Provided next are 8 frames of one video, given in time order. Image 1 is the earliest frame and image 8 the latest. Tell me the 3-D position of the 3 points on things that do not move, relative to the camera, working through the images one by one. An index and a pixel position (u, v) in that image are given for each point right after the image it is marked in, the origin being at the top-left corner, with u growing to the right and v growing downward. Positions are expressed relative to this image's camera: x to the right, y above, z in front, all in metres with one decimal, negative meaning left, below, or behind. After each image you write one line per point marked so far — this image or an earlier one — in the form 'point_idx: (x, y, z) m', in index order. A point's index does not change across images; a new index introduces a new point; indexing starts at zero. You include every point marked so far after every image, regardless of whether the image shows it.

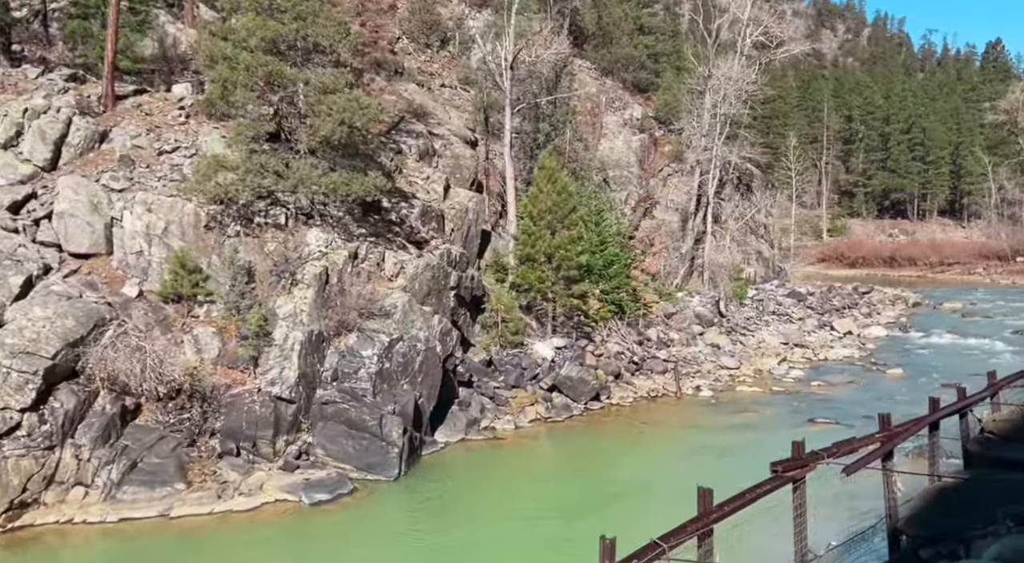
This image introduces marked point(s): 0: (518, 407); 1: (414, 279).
0: (+0.1, -2.7, +18.8) m
1: (-2.0, +0.1, +17.4) m
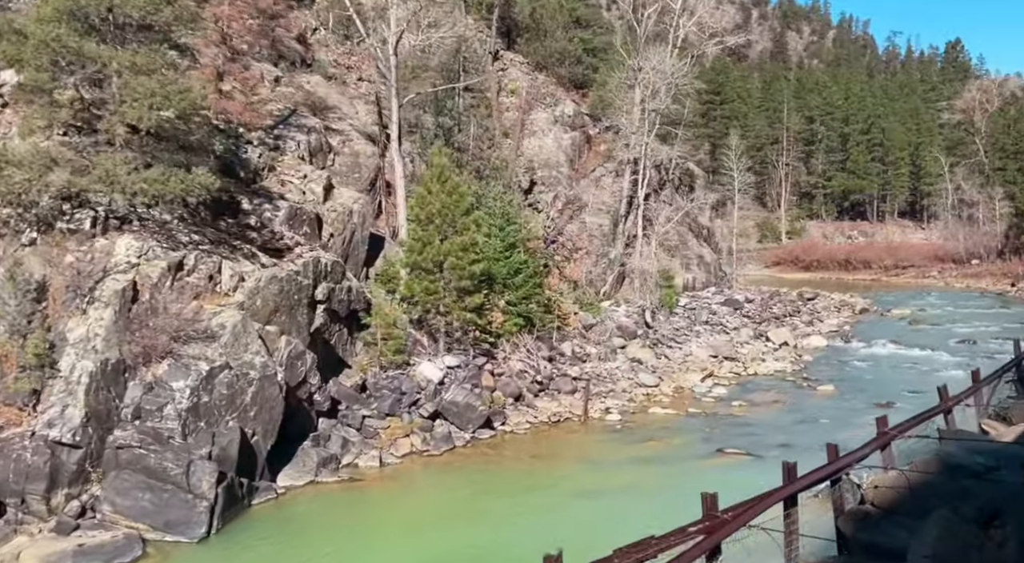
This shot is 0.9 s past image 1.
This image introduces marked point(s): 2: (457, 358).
0: (-2.3, -2.9, +16.4) m
1: (-4.4, -0.2, +15.0) m
2: (-1.2, -1.7, +19.7) m
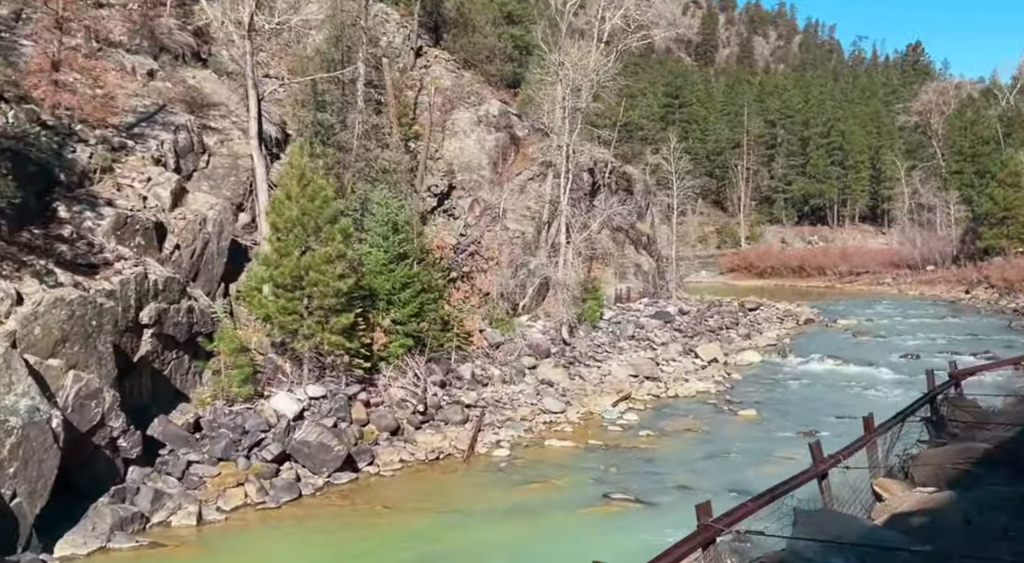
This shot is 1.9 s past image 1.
0: (-4.7, -3.3, +13.9) m
1: (-6.7, -0.5, +12.4) m
2: (-3.7, -2.1, +17.2) m
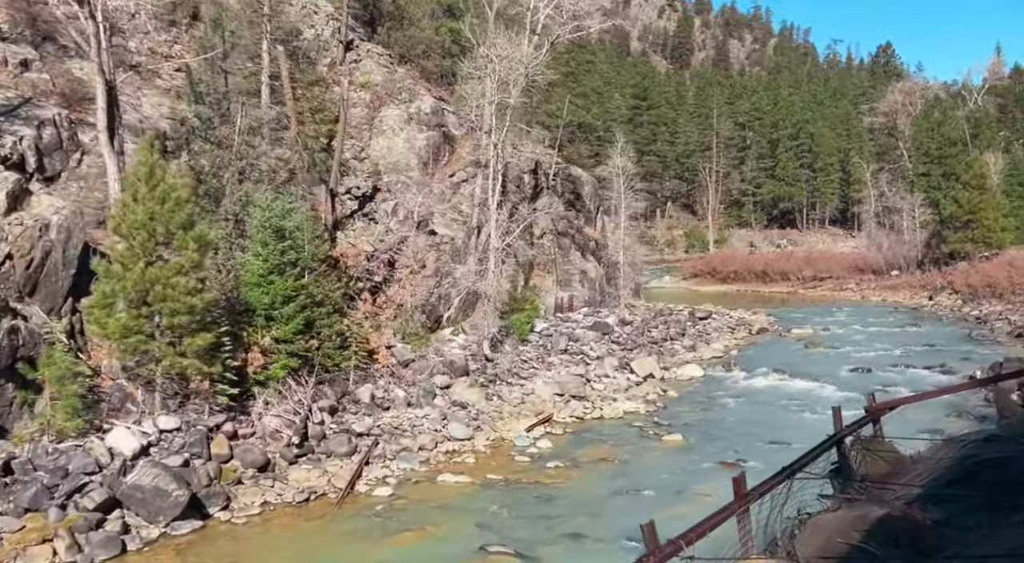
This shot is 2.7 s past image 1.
0: (-6.6, -3.5, +11.7) m
1: (-8.6, -0.8, +10.2) m
2: (-5.7, -2.3, +15.0) m
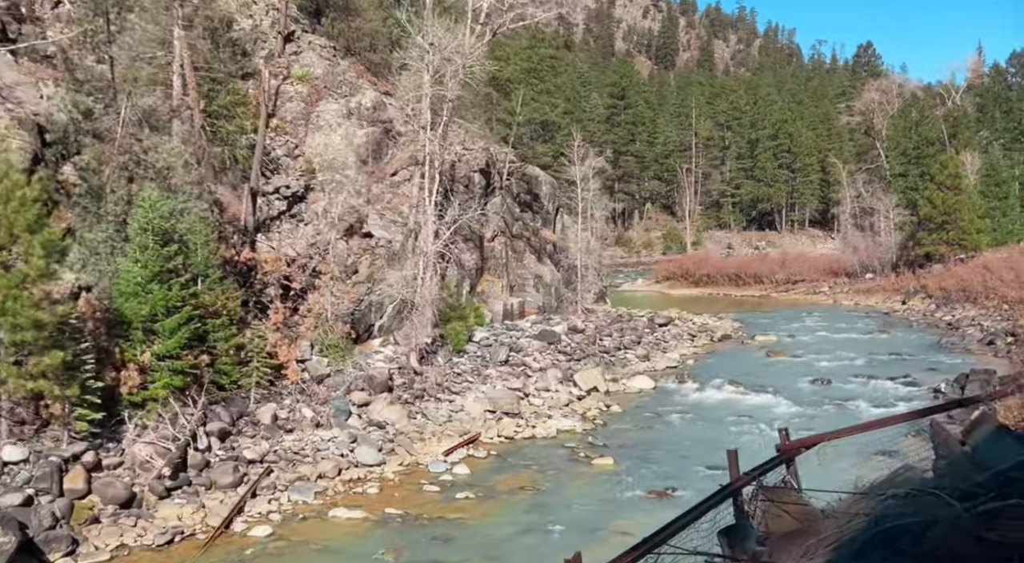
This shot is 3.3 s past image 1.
0: (-8.1, -3.7, +9.8) m
1: (-10.1, -1.0, +8.3) m
2: (-7.2, -2.5, +13.2) m
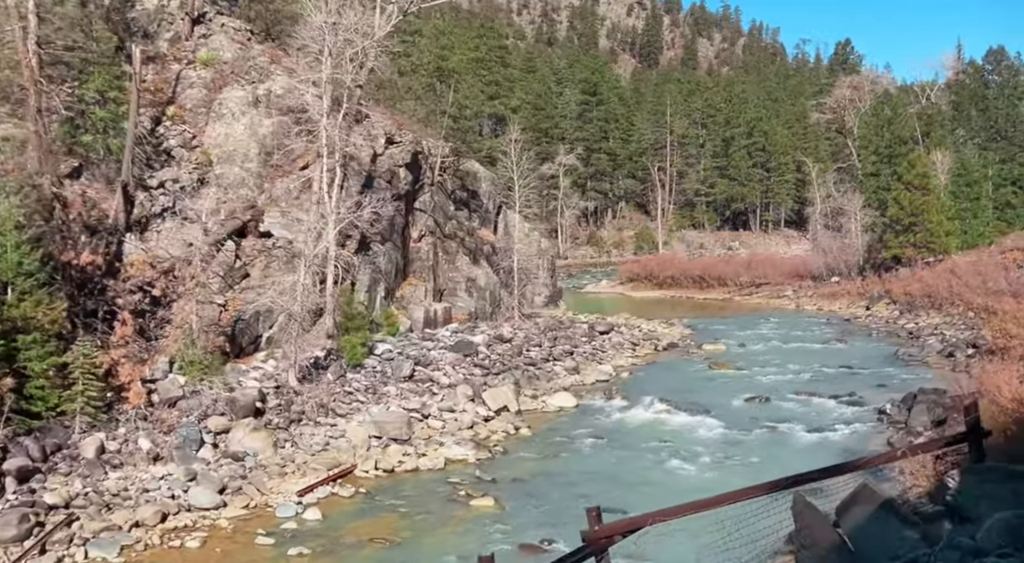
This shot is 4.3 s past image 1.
0: (-10.2, -3.8, +7.3) m
1: (-12.1, -1.1, +5.7) m
2: (-9.4, -2.6, +10.7) m
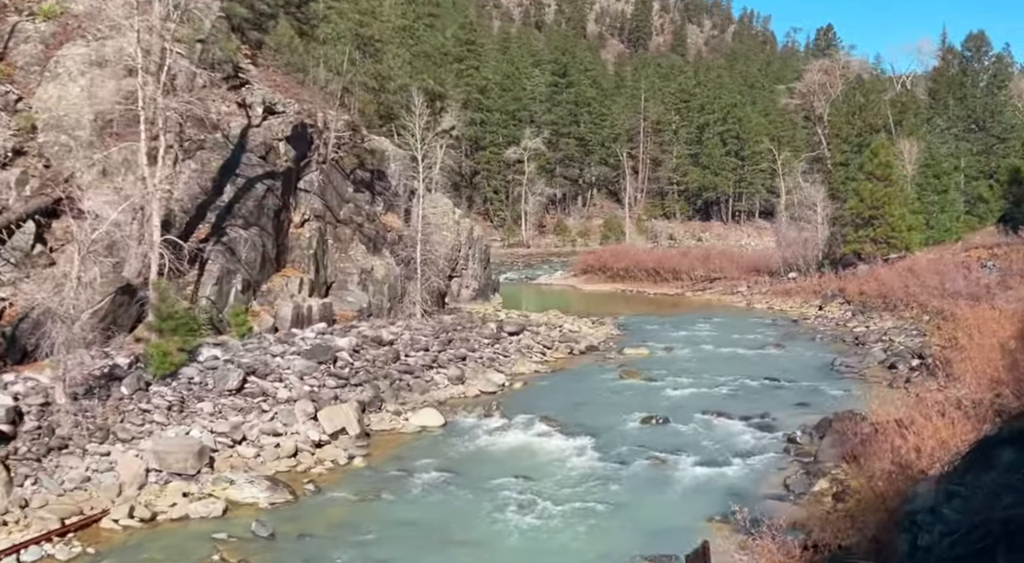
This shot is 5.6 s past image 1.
0: (-13.1, -3.8, +3.7) m
1: (-14.9, -1.1, +2.1) m
2: (-12.3, -2.6, +7.1) m
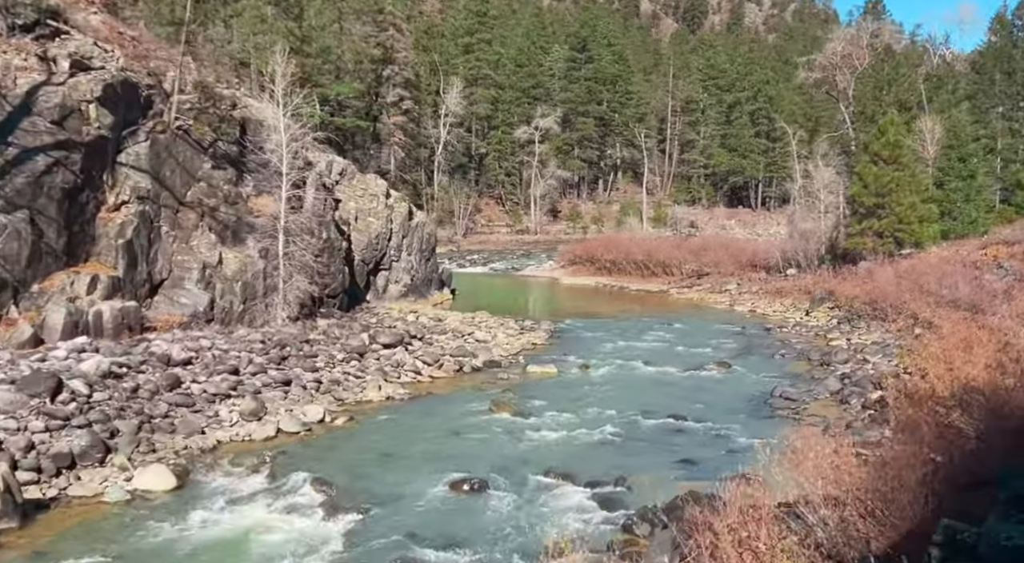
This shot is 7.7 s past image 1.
0: (-17.6, -4.0, -0.7) m
1: (-19.6, -1.3, -2.3) m
2: (-16.7, -2.7, +2.6) m
